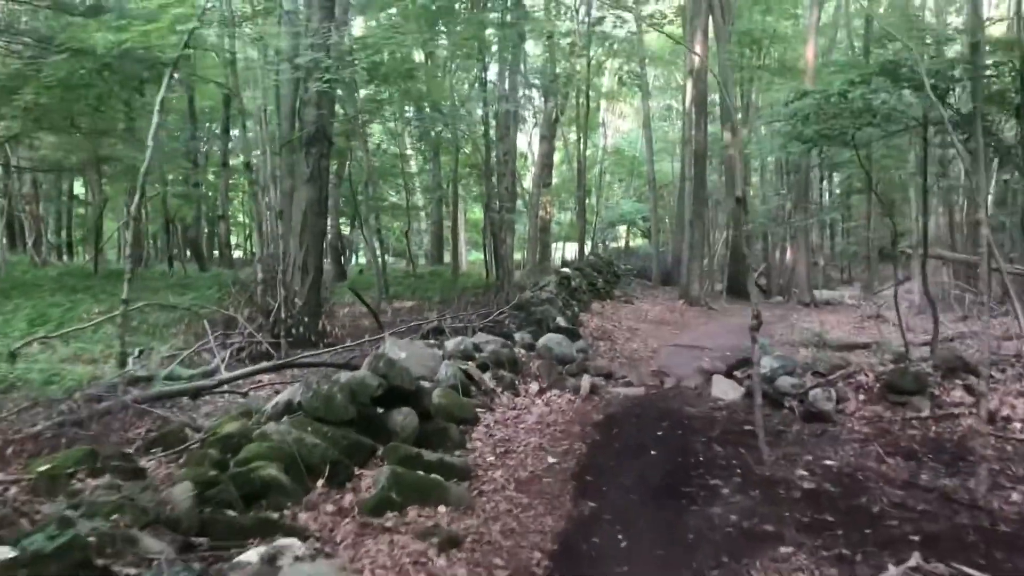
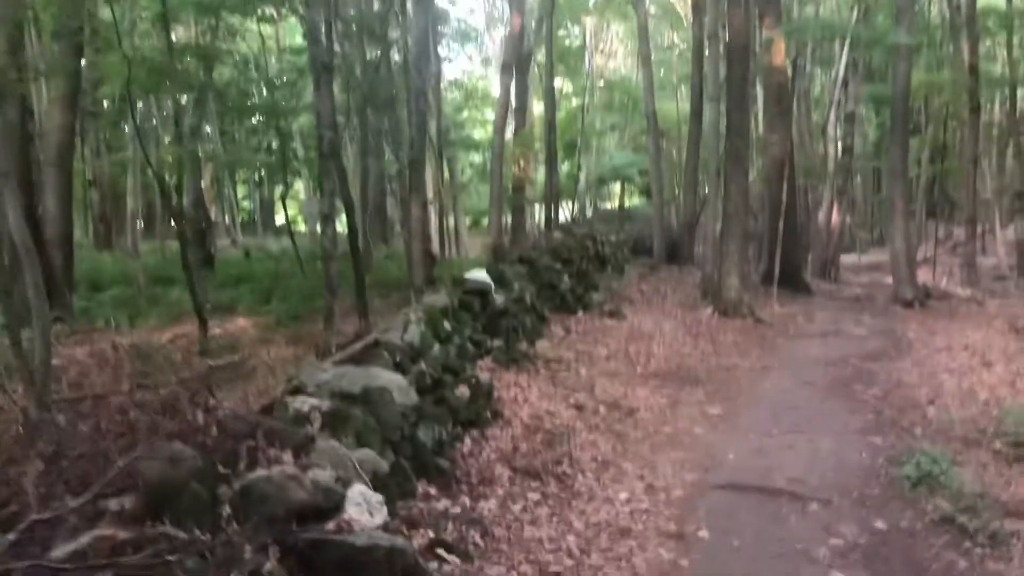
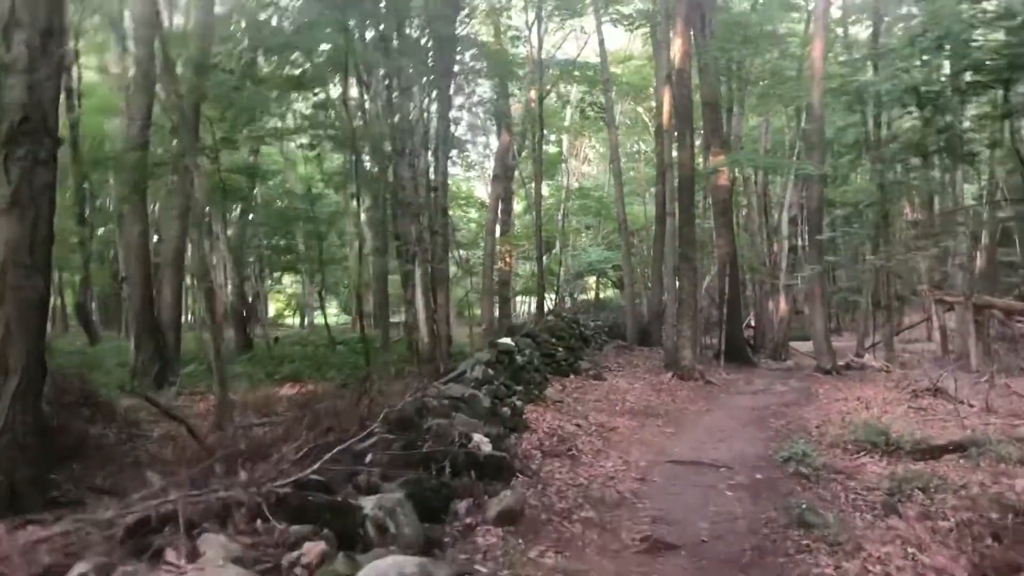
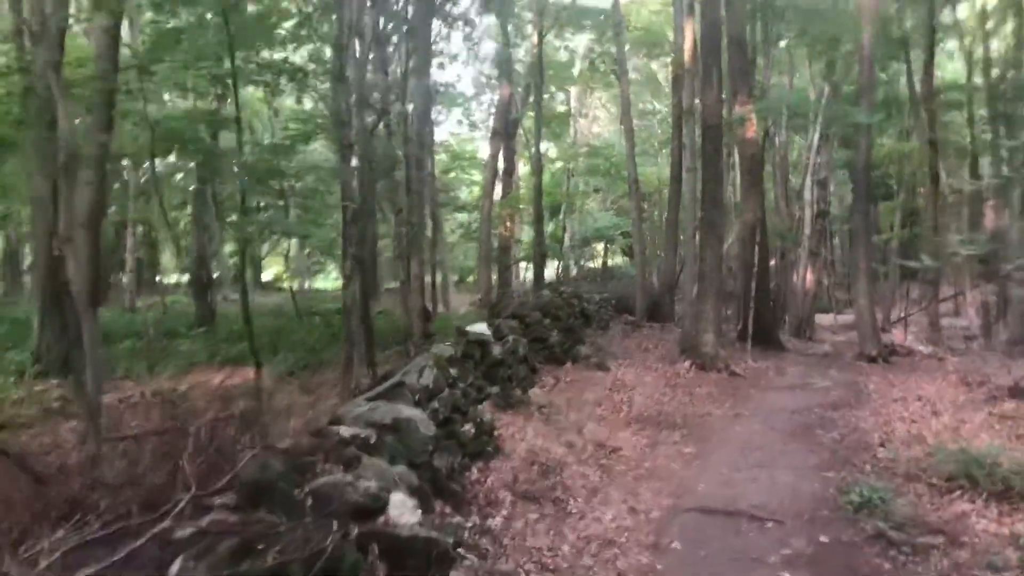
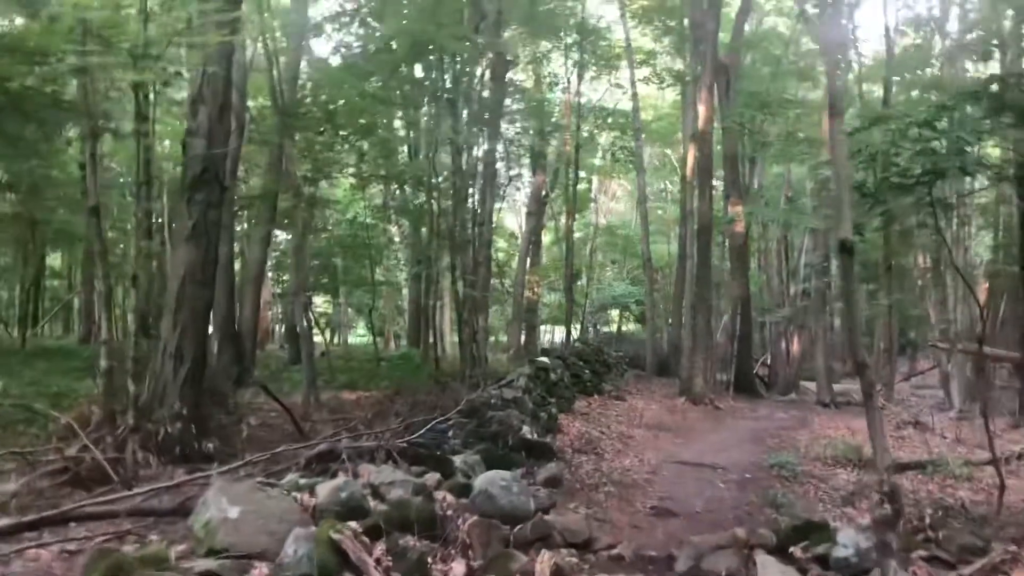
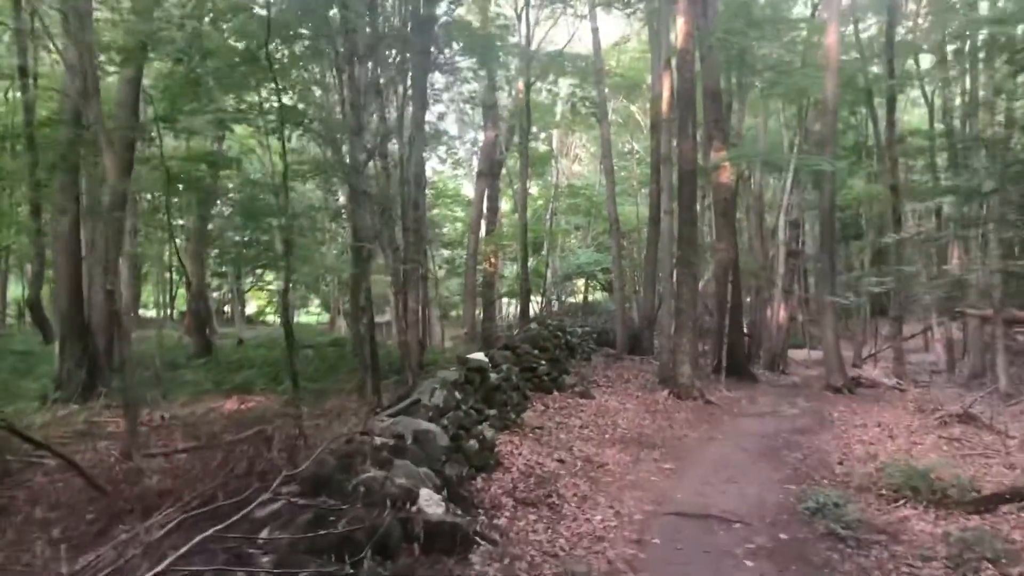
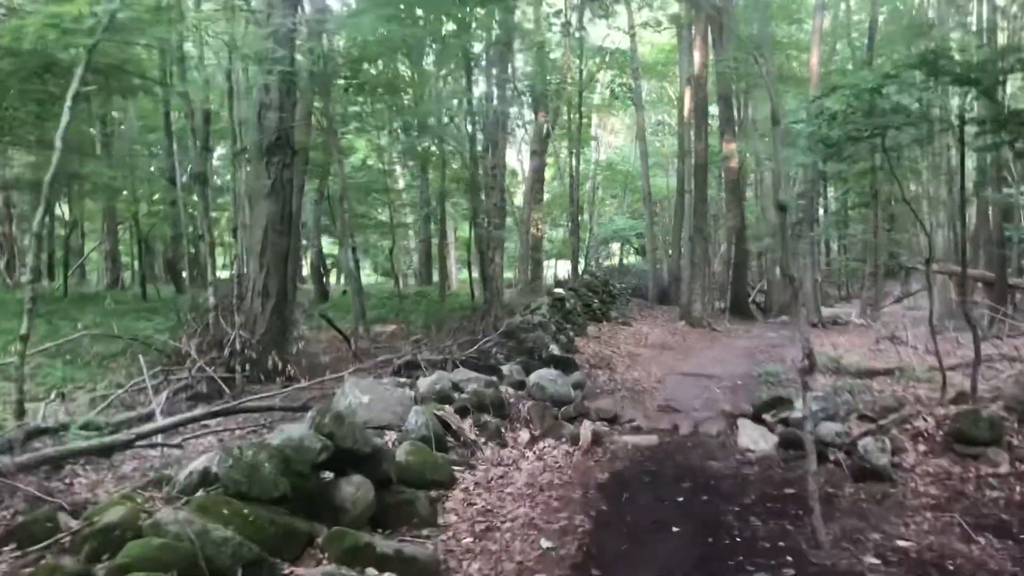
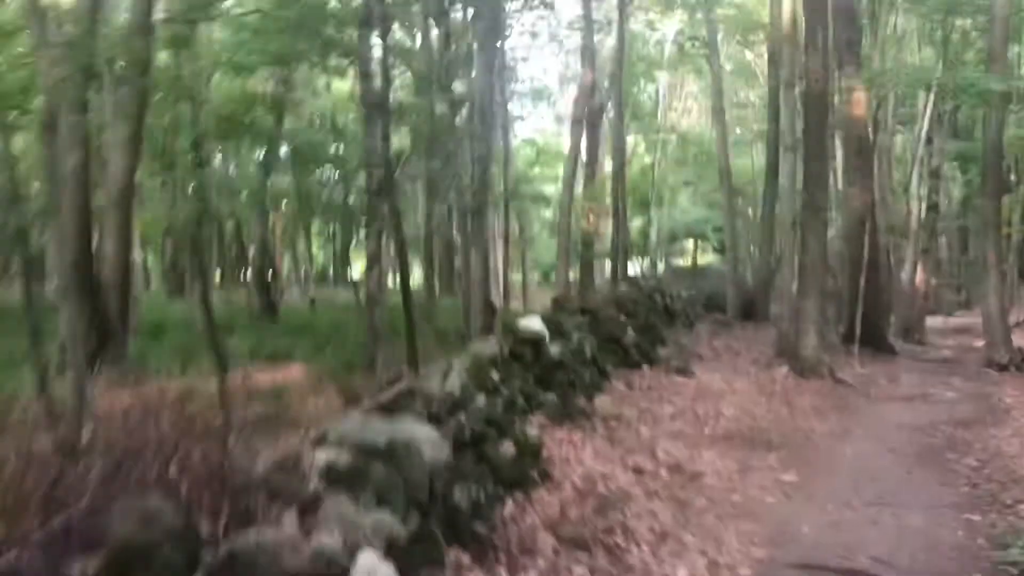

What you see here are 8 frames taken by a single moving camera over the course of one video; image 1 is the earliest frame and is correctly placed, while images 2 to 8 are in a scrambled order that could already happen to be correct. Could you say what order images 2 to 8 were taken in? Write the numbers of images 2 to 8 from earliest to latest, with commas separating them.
7, 5, 3, 6, 4, 2, 8
